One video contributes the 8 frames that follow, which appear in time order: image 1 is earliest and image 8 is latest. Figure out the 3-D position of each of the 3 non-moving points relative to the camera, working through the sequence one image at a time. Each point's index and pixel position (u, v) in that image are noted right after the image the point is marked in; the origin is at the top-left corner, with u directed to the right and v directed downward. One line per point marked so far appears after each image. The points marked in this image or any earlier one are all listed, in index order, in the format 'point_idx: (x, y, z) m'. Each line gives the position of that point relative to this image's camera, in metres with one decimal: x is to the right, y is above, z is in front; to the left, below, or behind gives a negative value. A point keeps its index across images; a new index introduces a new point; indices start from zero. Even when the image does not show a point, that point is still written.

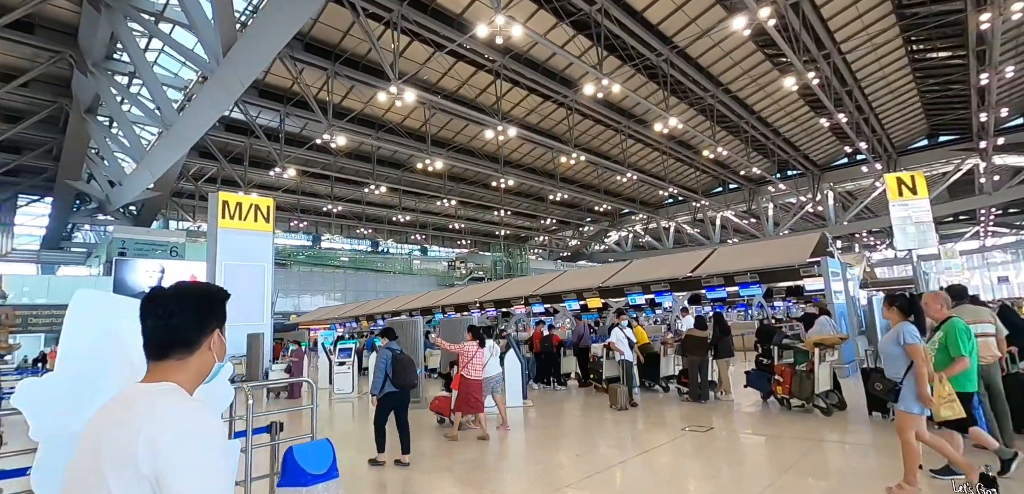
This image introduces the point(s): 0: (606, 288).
0: (+1.9, -0.9, +10.0) m
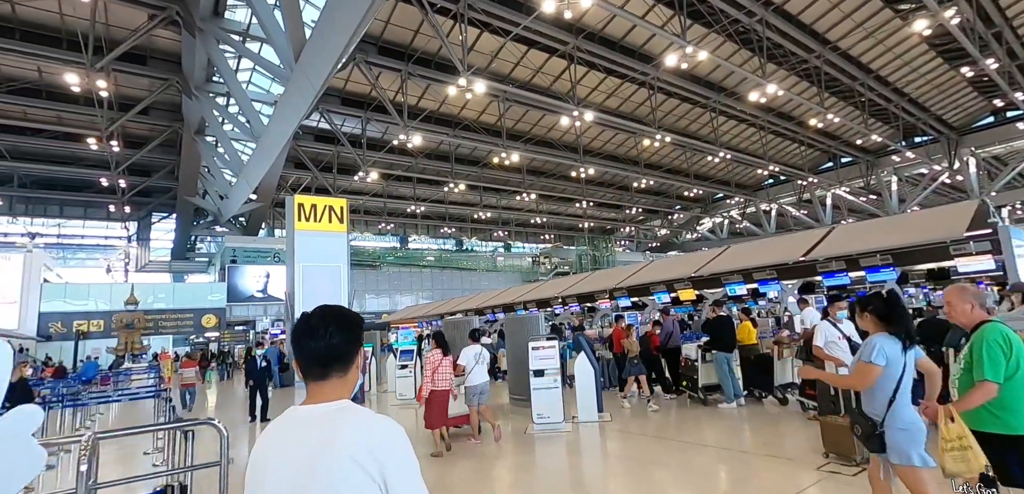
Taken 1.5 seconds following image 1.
0: (+3.5, -0.6, +9.0) m
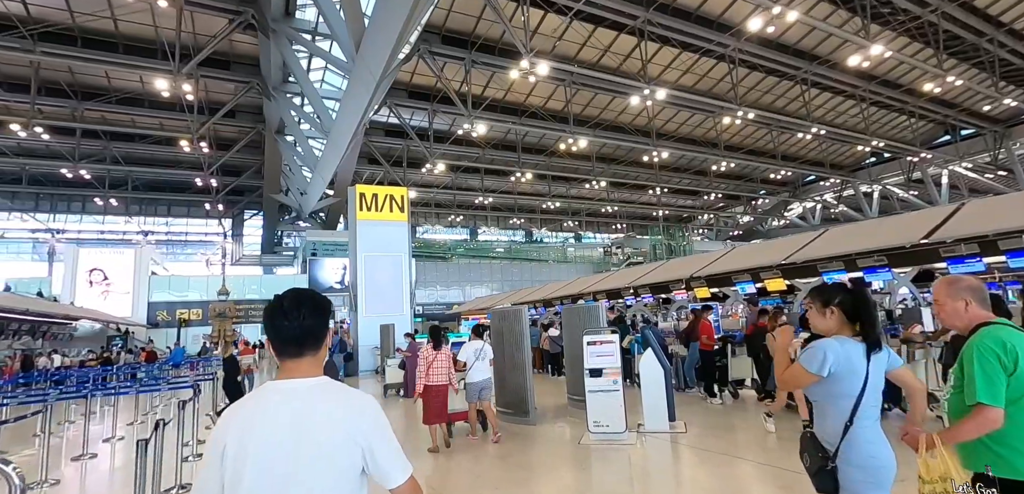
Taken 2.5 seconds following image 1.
0: (+4.6, -0.3, +8.0) m
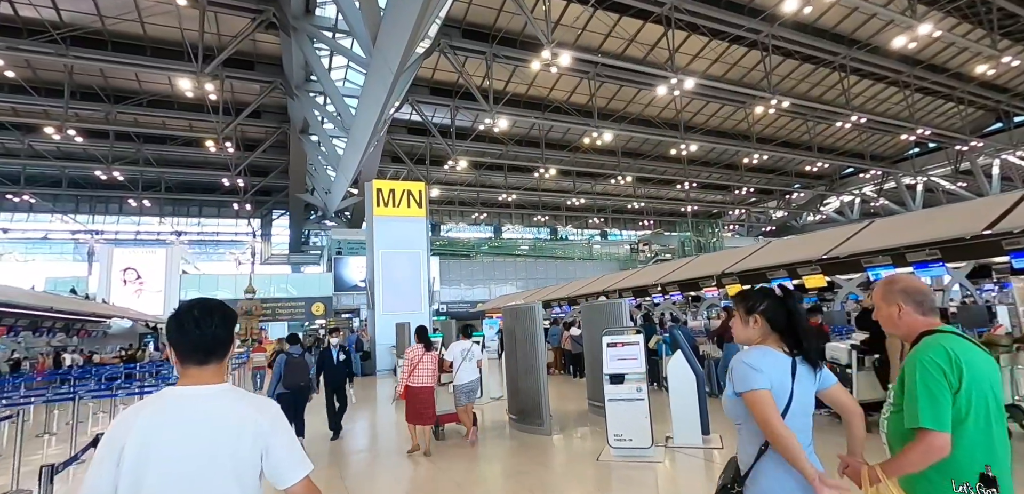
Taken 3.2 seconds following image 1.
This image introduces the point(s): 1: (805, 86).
0: (+4.9, -0.2, +7.5) m
1: (+9.8, +5.4, +16.2) m
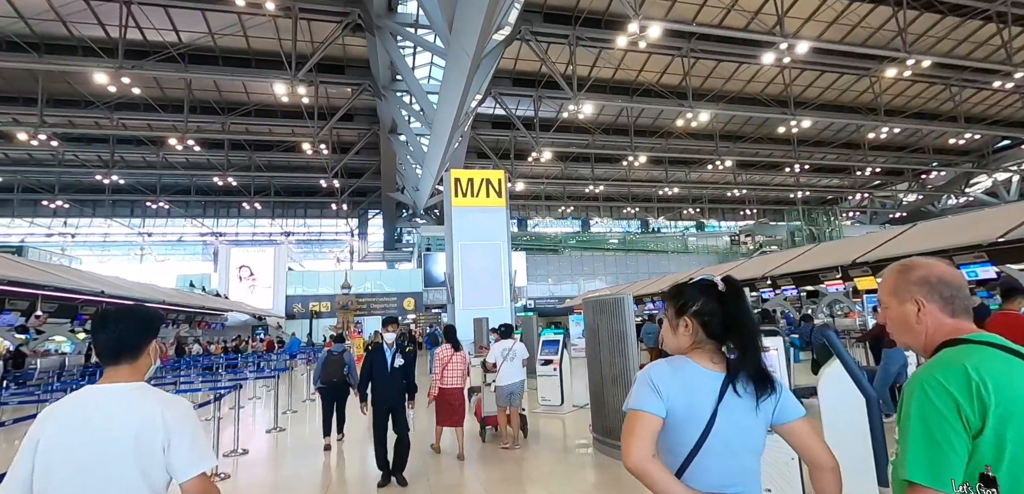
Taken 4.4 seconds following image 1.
0: (+6.0, 0.0, +6.0) m
1: (+12.3, +5.8, +13.6) m
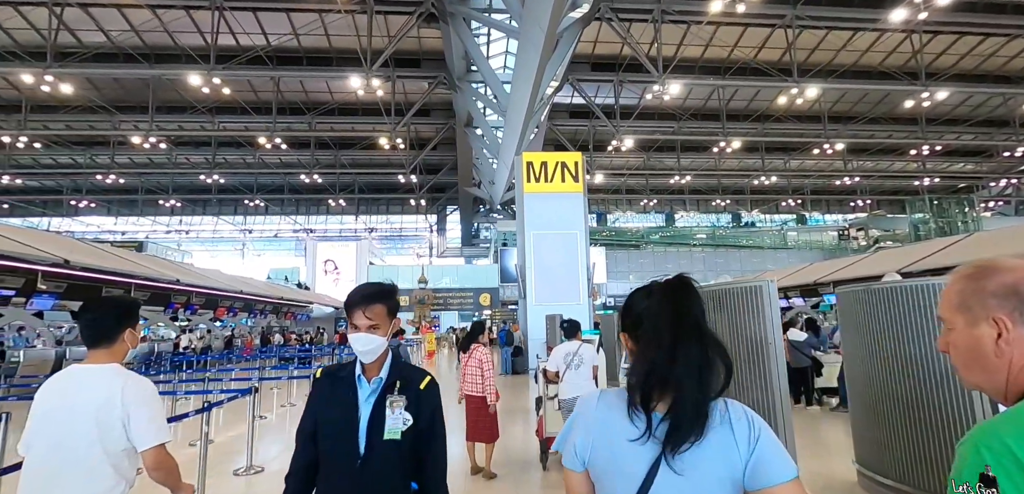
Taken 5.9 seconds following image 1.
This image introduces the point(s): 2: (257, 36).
0: (+6.8, +0.1, +4.3) m
1: (+14.2, +5.9, +10.8) m
2: (-6.0, +5.0, +11.5) m
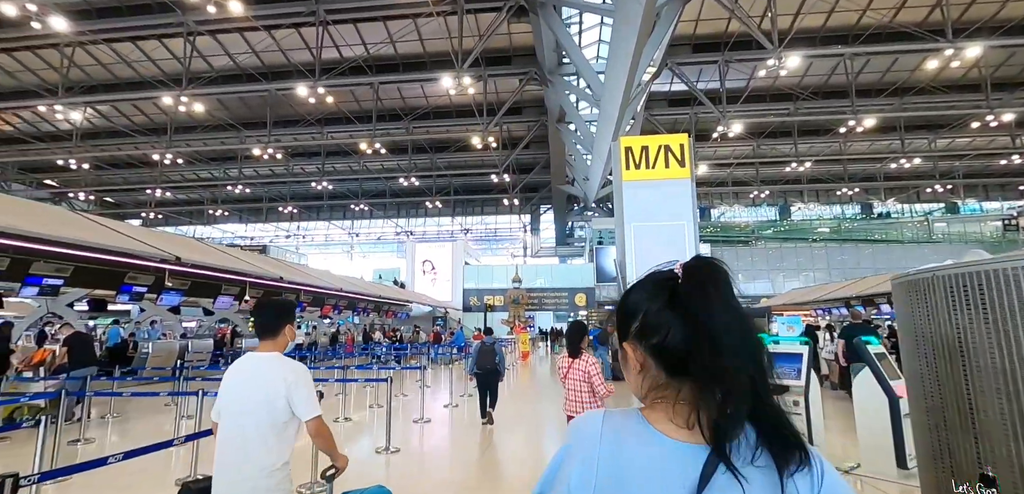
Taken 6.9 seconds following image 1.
0: (+7.5, +0.3, +2.5) m
1: (+15.9, +6.2, +7.5) m
2: (-3.8, +5.0, +12.0) m
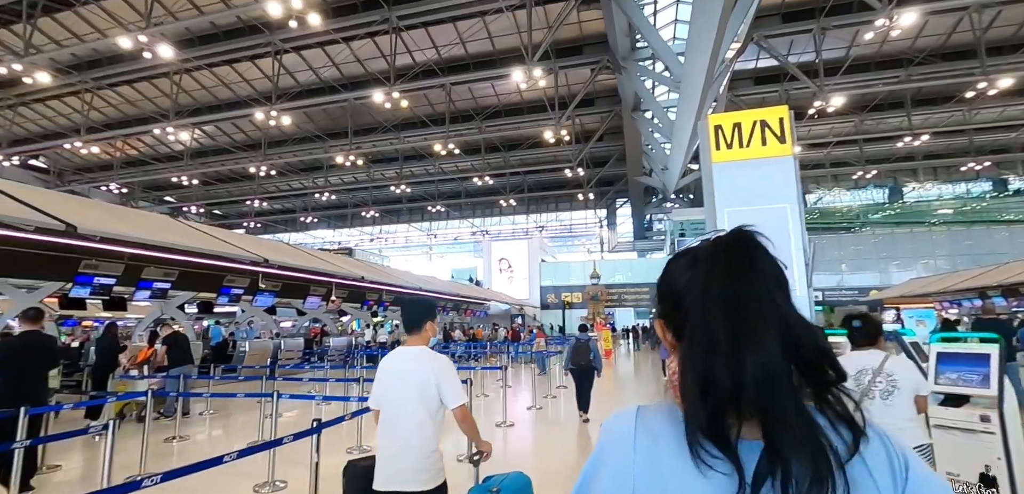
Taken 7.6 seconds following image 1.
0: (+7.8, +0.6, +1.1) m
1: (+16.7, +6.8, +4.8) m
2: (-2.1, +5.0, +12.2) m
